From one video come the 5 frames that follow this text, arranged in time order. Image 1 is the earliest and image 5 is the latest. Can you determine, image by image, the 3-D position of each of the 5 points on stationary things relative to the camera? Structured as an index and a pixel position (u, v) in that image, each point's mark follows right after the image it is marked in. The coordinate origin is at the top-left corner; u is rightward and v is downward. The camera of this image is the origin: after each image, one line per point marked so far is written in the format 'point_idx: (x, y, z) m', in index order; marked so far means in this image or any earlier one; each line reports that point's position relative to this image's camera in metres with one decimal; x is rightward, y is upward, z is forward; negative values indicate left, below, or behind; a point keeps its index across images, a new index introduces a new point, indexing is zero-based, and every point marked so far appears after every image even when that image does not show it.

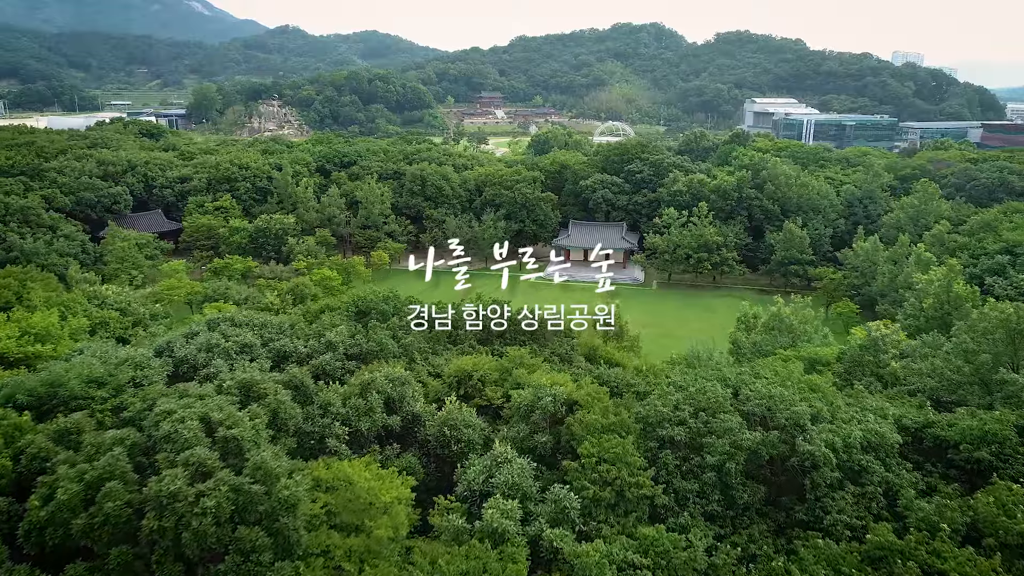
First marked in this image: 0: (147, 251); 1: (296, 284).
0: (-10.1, +1.0, +20.0) m
1: (-4.9, +0.1, +16.2) m
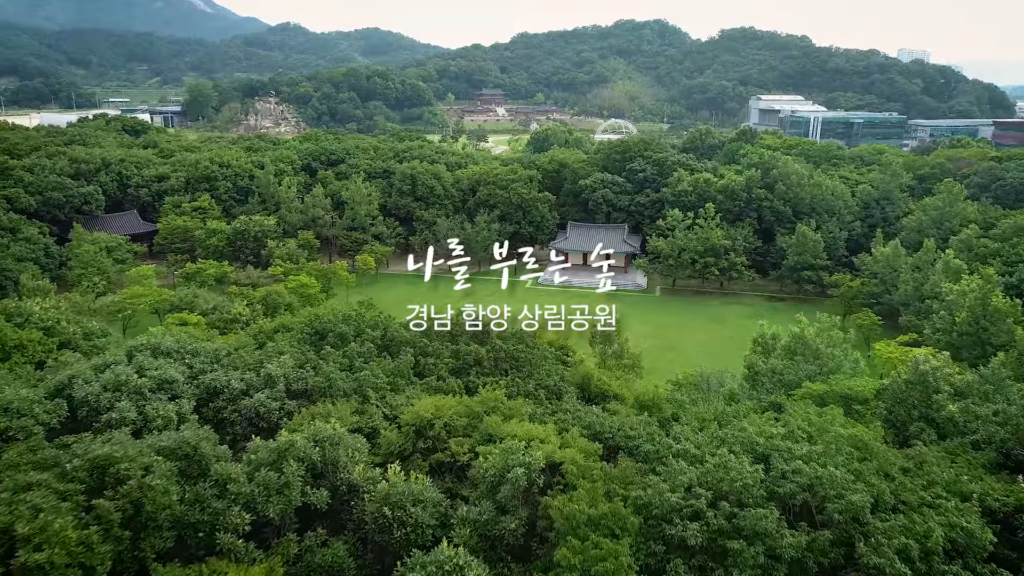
0: (-10.3, +0.9, +18.8) m
1: (-5.1, -0.1, +14.9) m
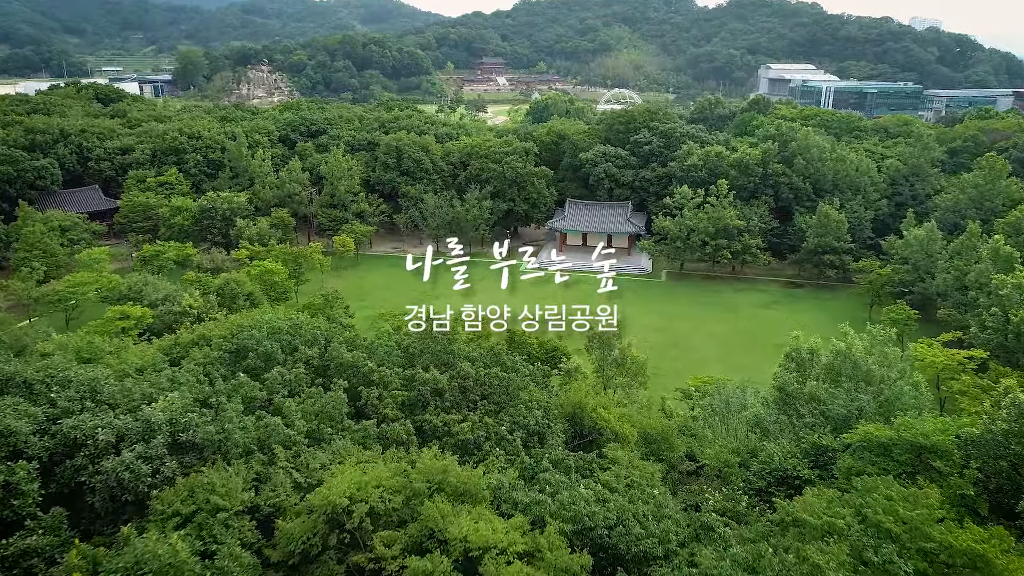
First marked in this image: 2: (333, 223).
0: (-10.5, +1.2, +17.1) m
1: (-5.3, +0.1, +13.2) m
2: (-4.8, +1.7, +19.2) m
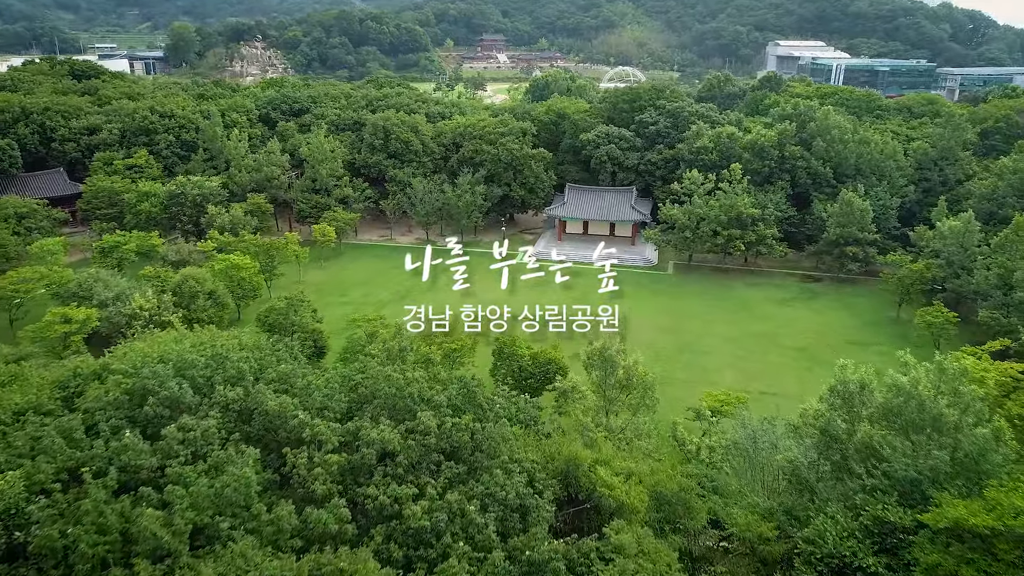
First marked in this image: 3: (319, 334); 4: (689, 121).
0: (-10.6, +1.4, +15.7) m
1: (-5.4, +0.2, +11.9) m
2: (-4.9, +1.9, +17.8) m
3: (-2.7, -0.6, +10.2) m
4: (+4.8, +4.6, +19.7) m
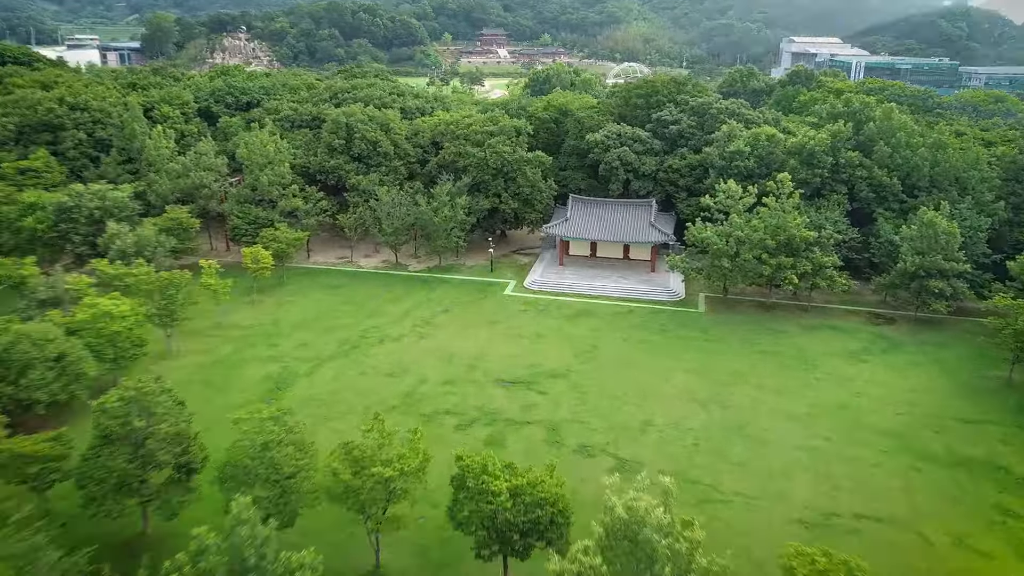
0: (-10.8, +0.7, +12.2) m
1: (-5.6, -0.5, +8.3) m
2: (-5.1, +1.2, +14.3) m
3: (-3.0, -1.4, +6.6) m
4: (+4.6, +3.8, +16.1) m
